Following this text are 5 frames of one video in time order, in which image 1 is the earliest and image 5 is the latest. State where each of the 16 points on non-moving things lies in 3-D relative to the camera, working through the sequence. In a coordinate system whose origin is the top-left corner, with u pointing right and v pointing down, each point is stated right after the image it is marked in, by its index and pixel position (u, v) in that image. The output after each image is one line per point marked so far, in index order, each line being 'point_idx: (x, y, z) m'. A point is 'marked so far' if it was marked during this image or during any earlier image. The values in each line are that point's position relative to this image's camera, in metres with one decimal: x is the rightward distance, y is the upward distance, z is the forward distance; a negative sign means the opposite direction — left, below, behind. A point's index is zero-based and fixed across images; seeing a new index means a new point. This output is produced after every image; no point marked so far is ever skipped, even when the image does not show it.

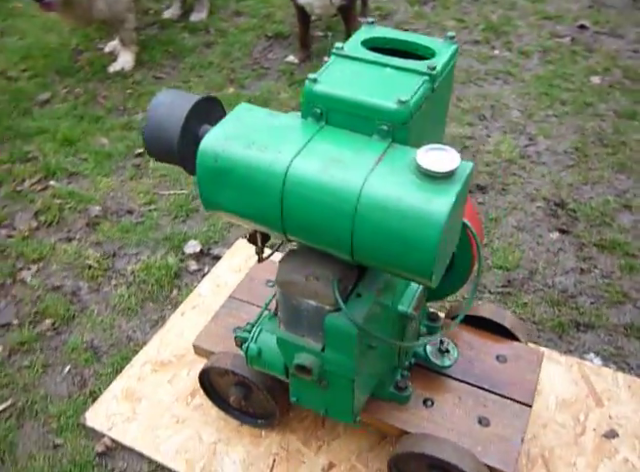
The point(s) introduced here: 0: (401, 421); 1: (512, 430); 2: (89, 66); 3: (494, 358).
0: (+0.2, -0.6, +1.7) m
1: (+0.6, -0.6, +1.7) m
2: (-1.6, +1.2, +4.0) m
3: (+0.6, -0.4, +1.9) m
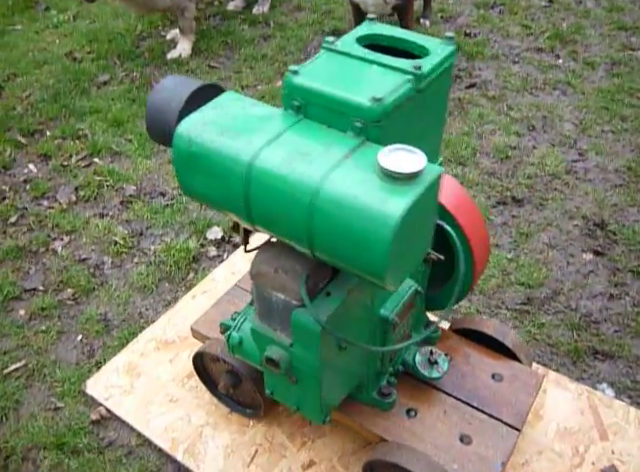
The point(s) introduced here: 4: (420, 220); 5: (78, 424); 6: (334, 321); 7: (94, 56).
0: (+0.2, -0.6, +1.7) m
1: (+0.5, -0.6, +1.6) m
2: (-1.2, +1.3, +4.2) m
3: (+0.5, -0.4, +1.8) m
4: (+0.2, 0.0, +1.1) m
5: (-0.8, -0.7, +2.0) m
6: (+0.1, -0.2, +1.3) m
7: (-1.6, +1.3, +4.1) m
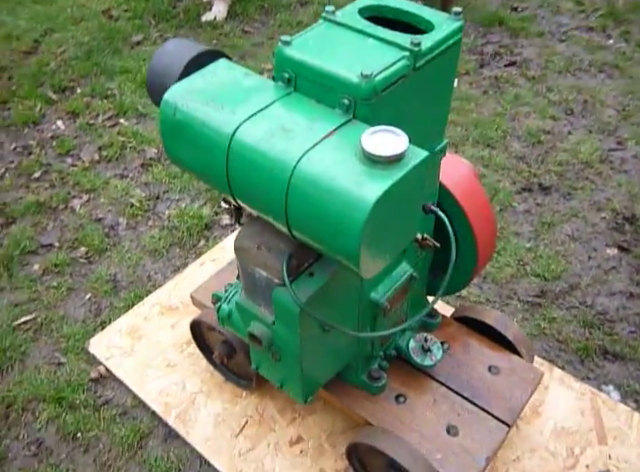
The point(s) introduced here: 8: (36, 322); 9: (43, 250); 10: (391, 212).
0: (+0.1, -0.5, +1.7) m
1: (+0.4, -0.6, +1.6) m
2: (-1.0, +1.6, +4.1) m
3: (+0.5, -0.4, +1.8) m
4: (+0.2, +0.1, +1.1) m
5: (-0.9, -0.5, +2.1) m
6: (0.0, -0.2, +1.3) m
7: (-1.3, +1.6, +4.1) m
8: (-1.1, -0.3, +2.3) m
9: (-1.2, -0.1, +2.6) m
10: (+0.1, 0.0, +1.0) m
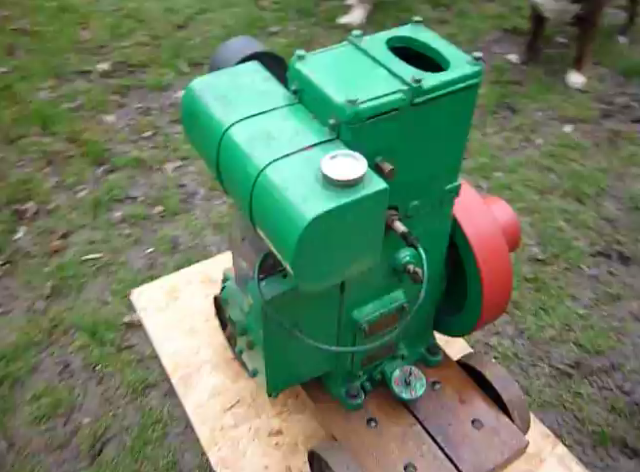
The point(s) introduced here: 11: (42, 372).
0: (0.0, -0.5, +1.7) m
1: (+0.3, -0.7, +1.6) m
2: (0.0, +1.7, +4.3) m
3: (+0.4, -0.5, +1.7) m
4: (+0.1, 0.0, +1.1) m
5: (-0.8, -0.3, +2.3) m
6: (-0.1, -0.2, +1.4) m
7: (-0.3, +1.7, +4.4) m
8: (-1.0, -0.1, +2.6) m
9: (-0.9, +0.2, +2.9) m
10: (0.0, 0.0, +1.1) m
11: (-1.0, -0.5, +2.2) m
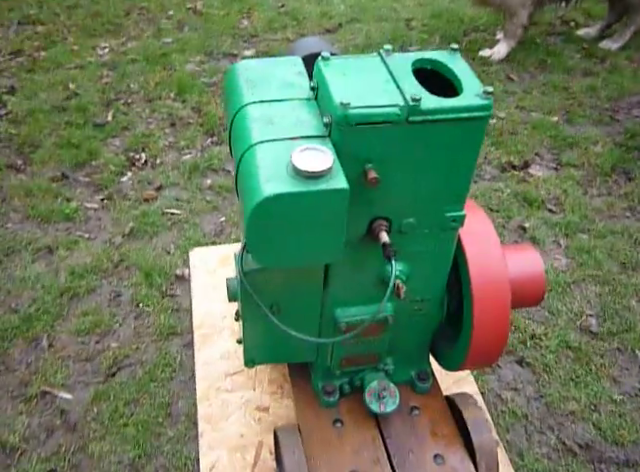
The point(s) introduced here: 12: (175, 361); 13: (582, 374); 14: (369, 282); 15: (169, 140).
0: (-0.1, -0.5, +1.8) m
1: (+0.1, -0.7, +1.6) m
2: (+1.1, +1.4, +4.3) m
3: (+0.3, -0.6, +1.7) m
4: (0.0, 0.0, +1.2) m
5: (-0.7, -0.1, +2.6) m
6: (-0.1, -0.1, +1.5) m
7: (+0.8, +1.6, +4.5) m
8: (-0.7, +0.1, +2.8) m
9: (-0.5, +0.3, +3.1) m
10: (-0.1, 0.0, +1.2) m
11: (-1.0, -0.2, +2.5) m
12: (-0.6, -0.5, +2.2) m
13: (+1.0, -0.5, +2.2) m
14: (+0.1, -0.1, +1.5) m
15: (-0.9, +0.6, +3.3) m
